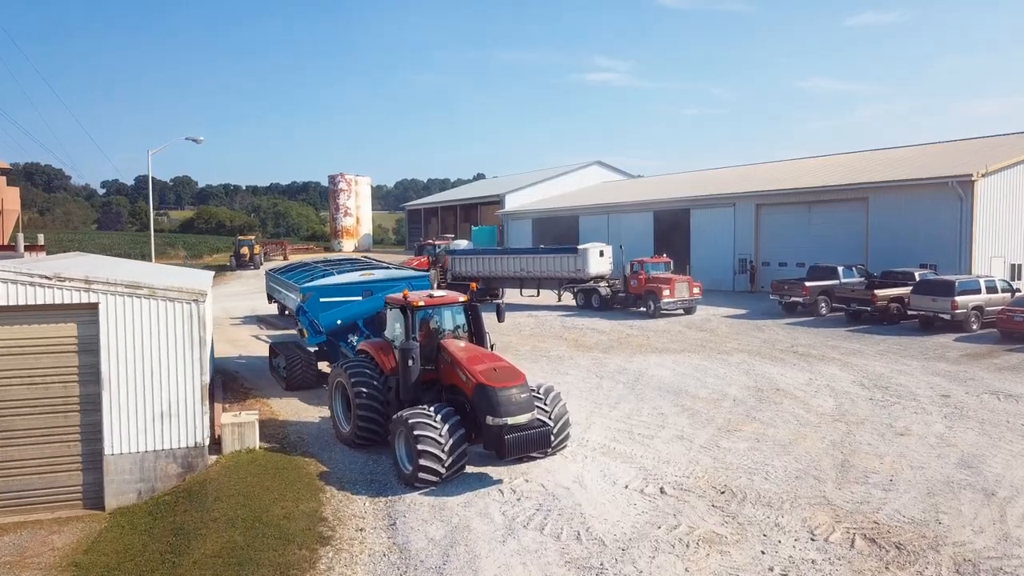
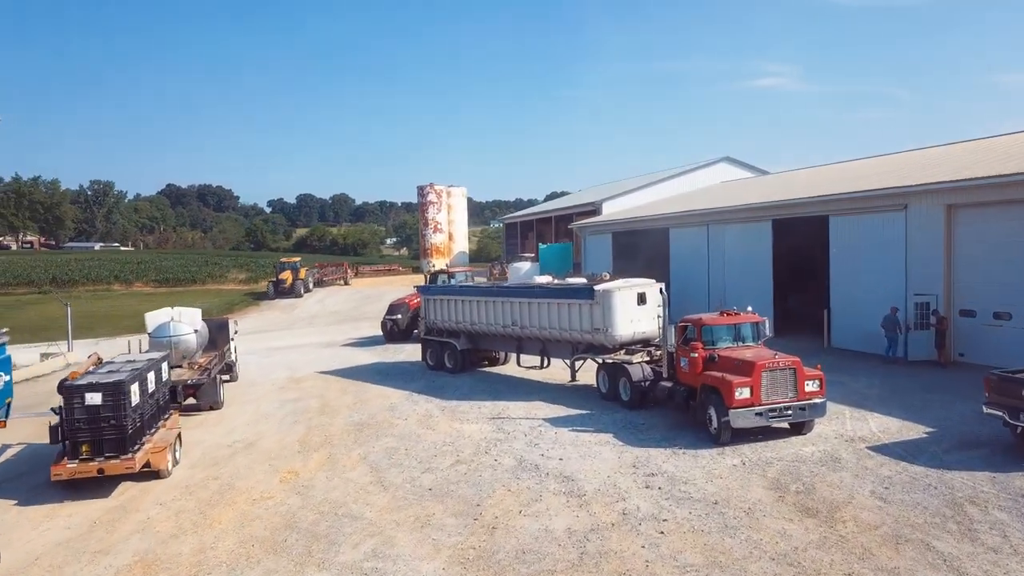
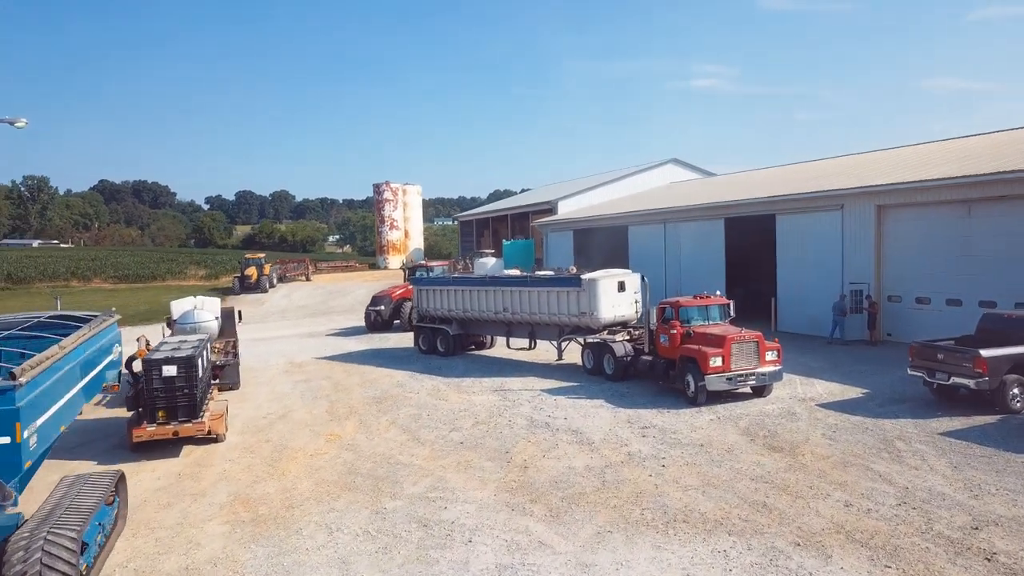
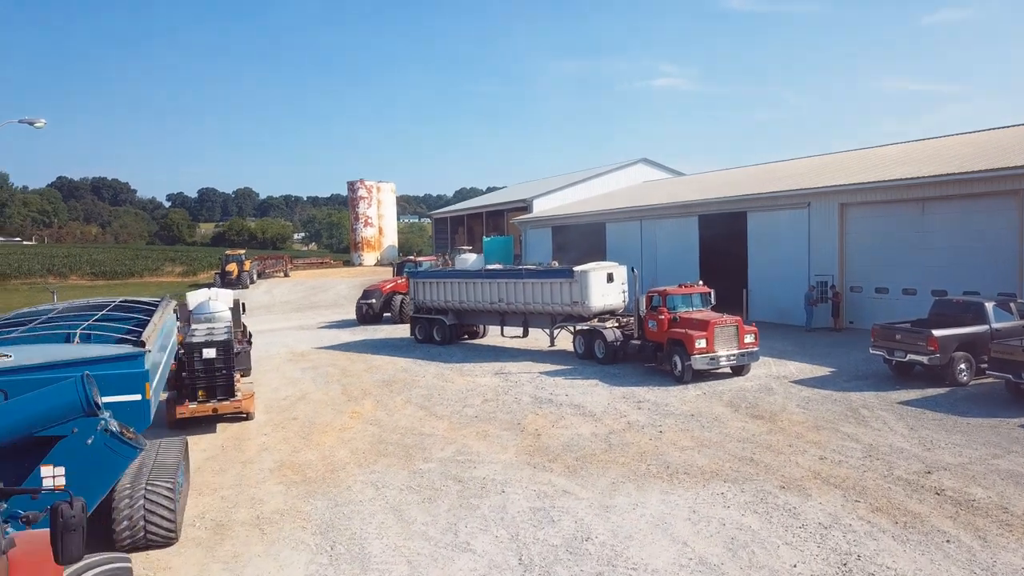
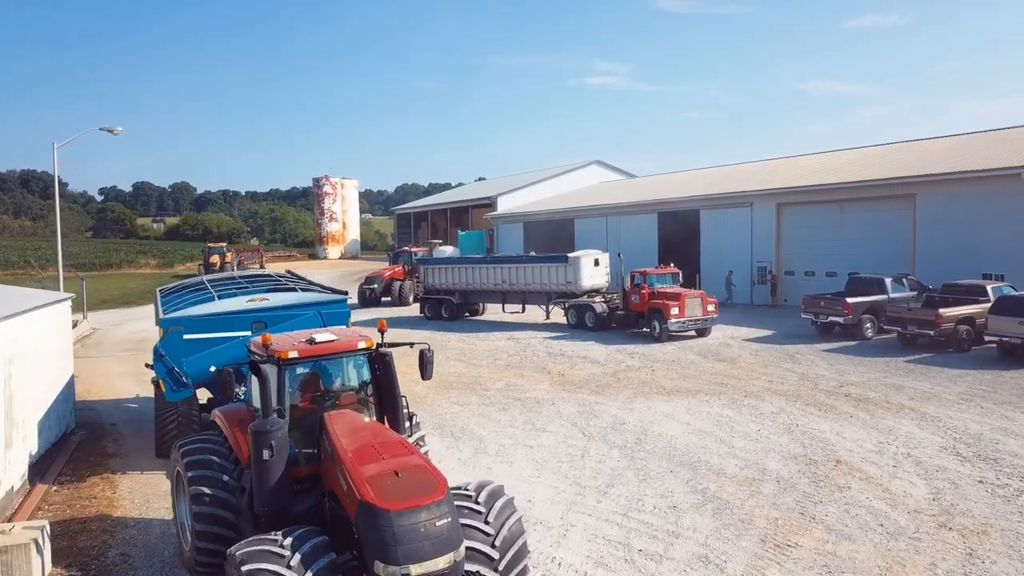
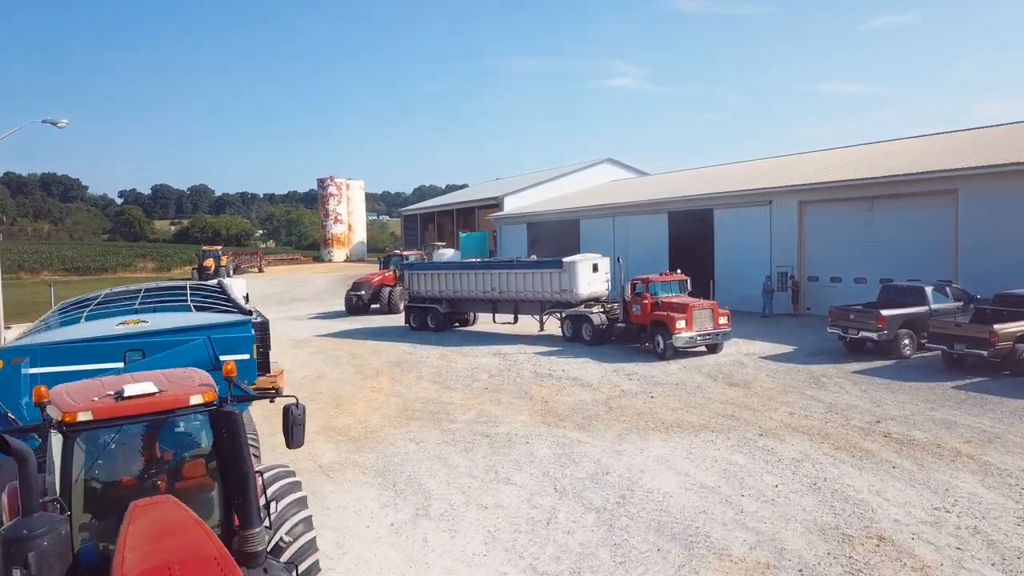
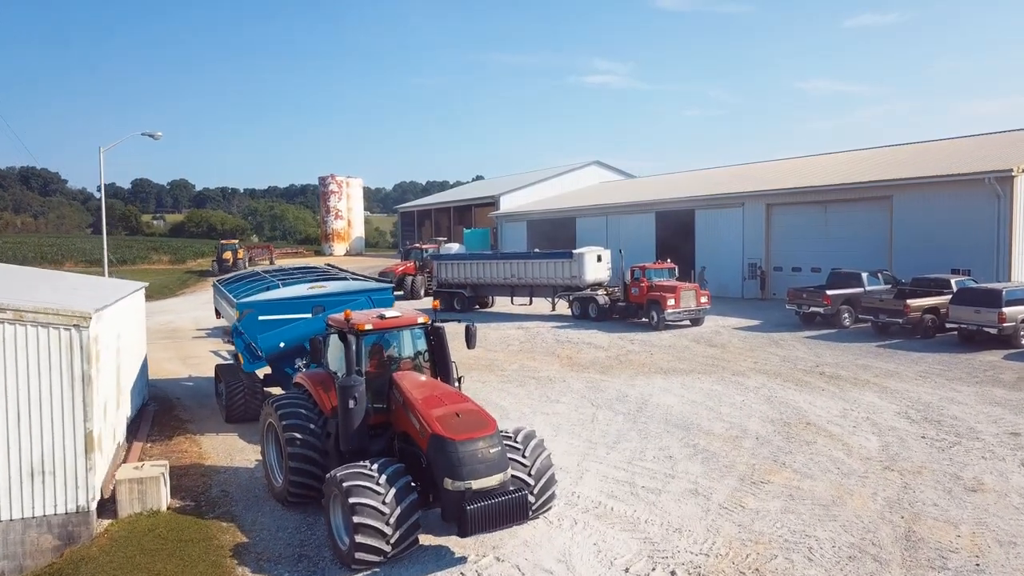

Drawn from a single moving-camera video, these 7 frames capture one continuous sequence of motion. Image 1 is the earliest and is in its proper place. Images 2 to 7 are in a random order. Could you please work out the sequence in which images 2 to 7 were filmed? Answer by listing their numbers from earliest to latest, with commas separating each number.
7, 5, 6, 4, 3, 2
